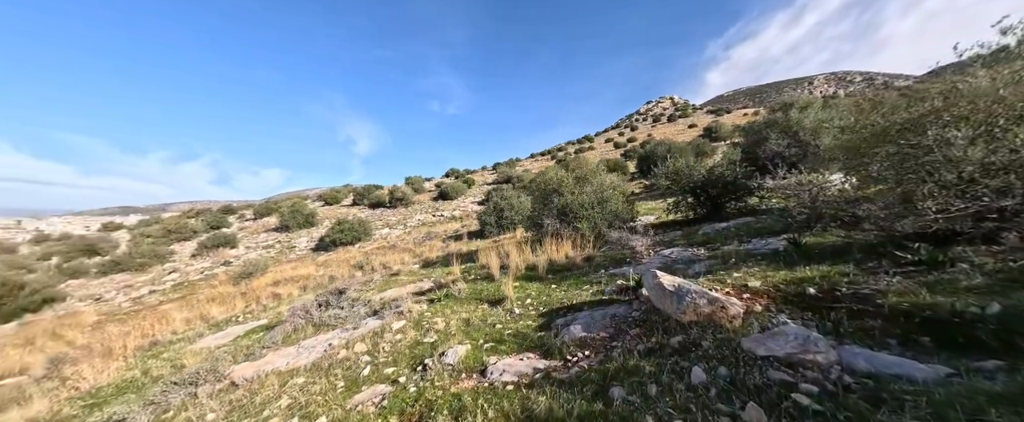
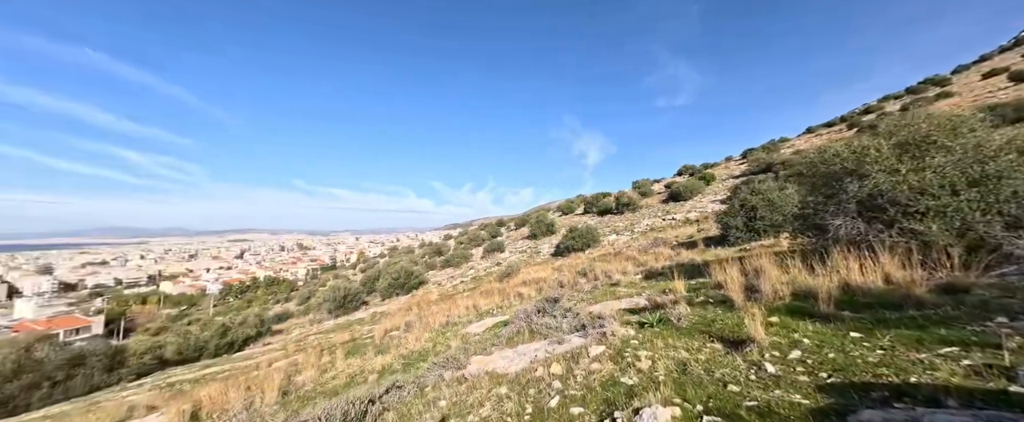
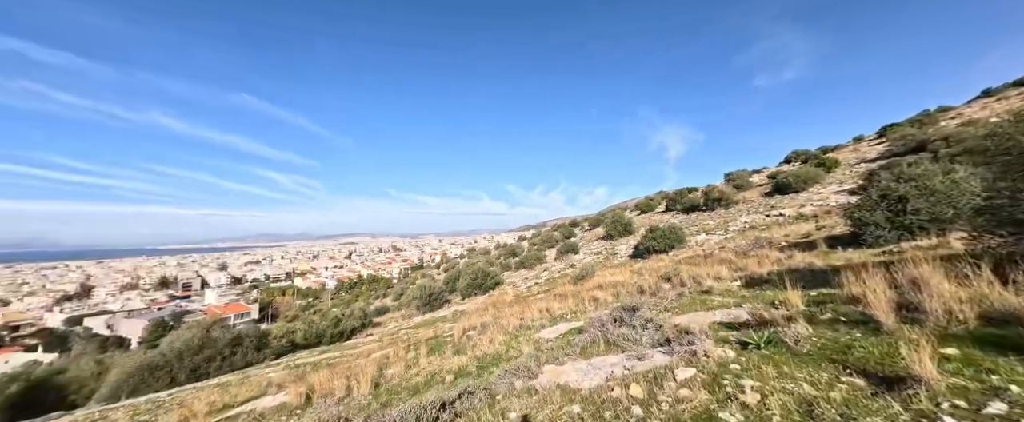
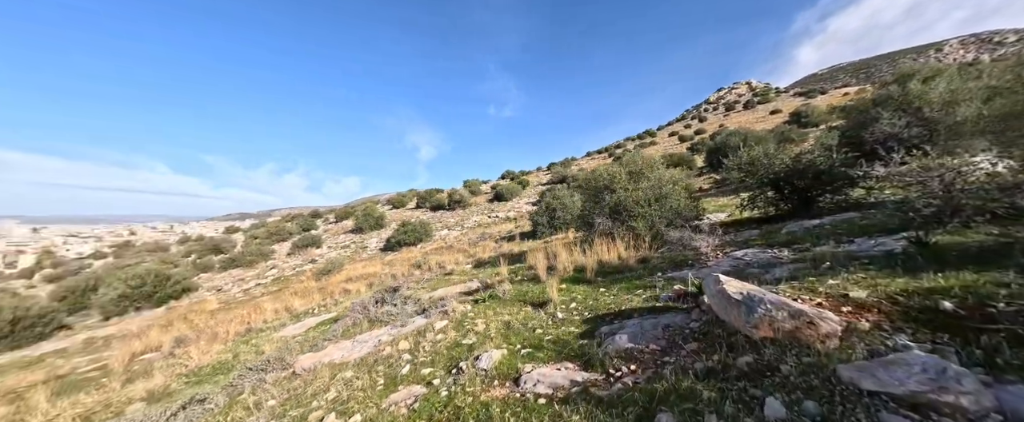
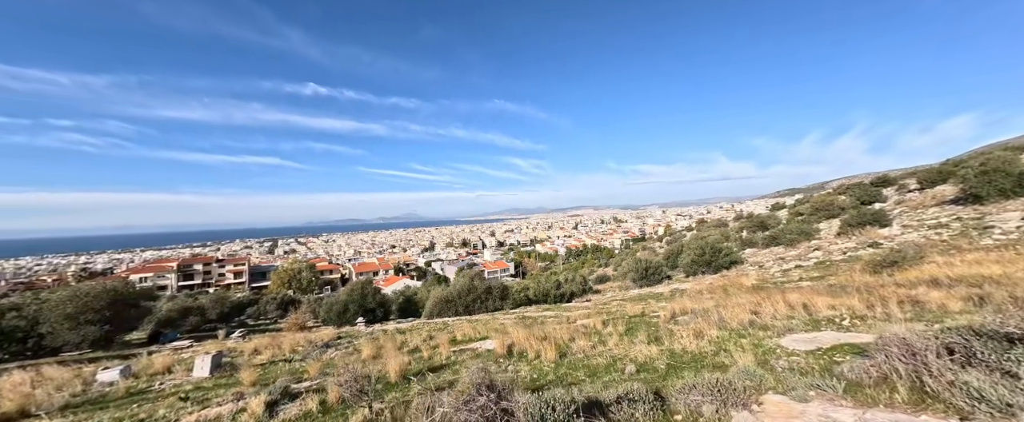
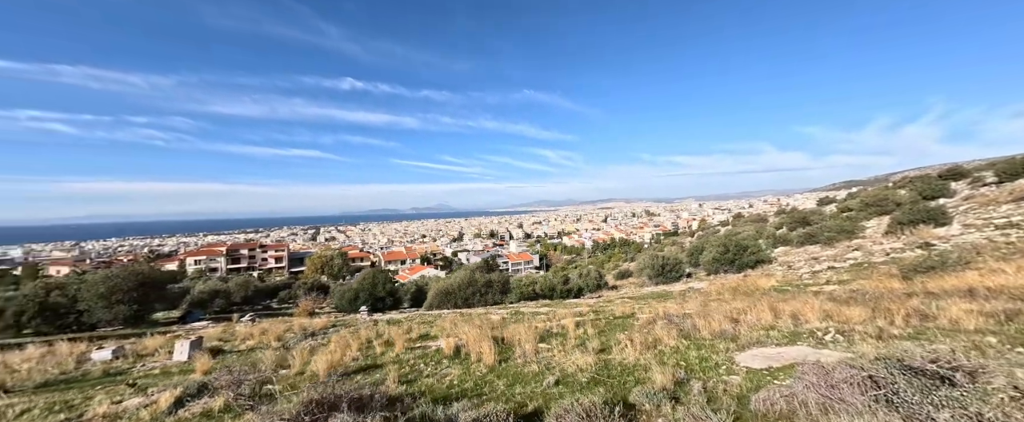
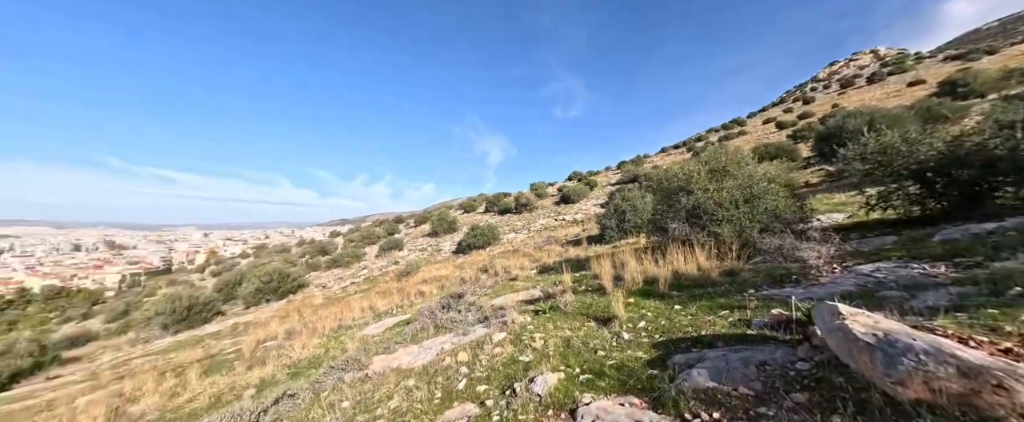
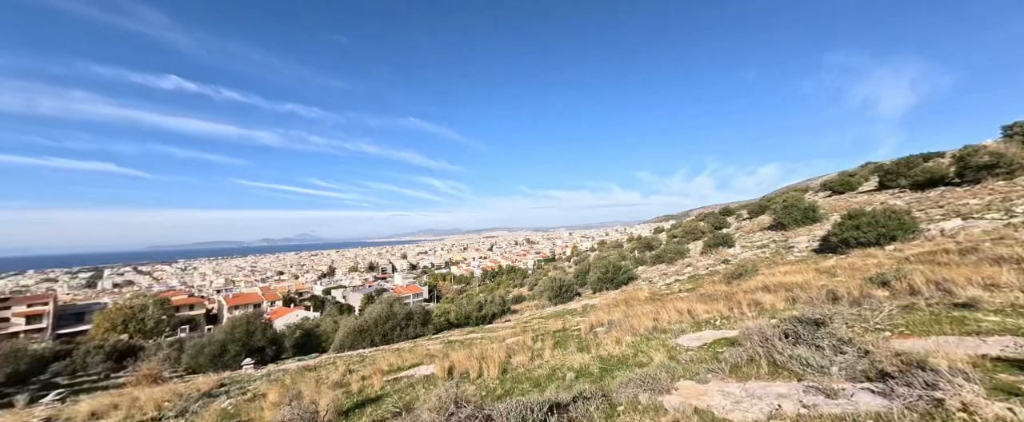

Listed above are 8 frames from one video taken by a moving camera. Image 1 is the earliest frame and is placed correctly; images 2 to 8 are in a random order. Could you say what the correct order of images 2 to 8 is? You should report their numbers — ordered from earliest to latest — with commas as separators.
4, 7, 2, 3, 8, 5, 6
